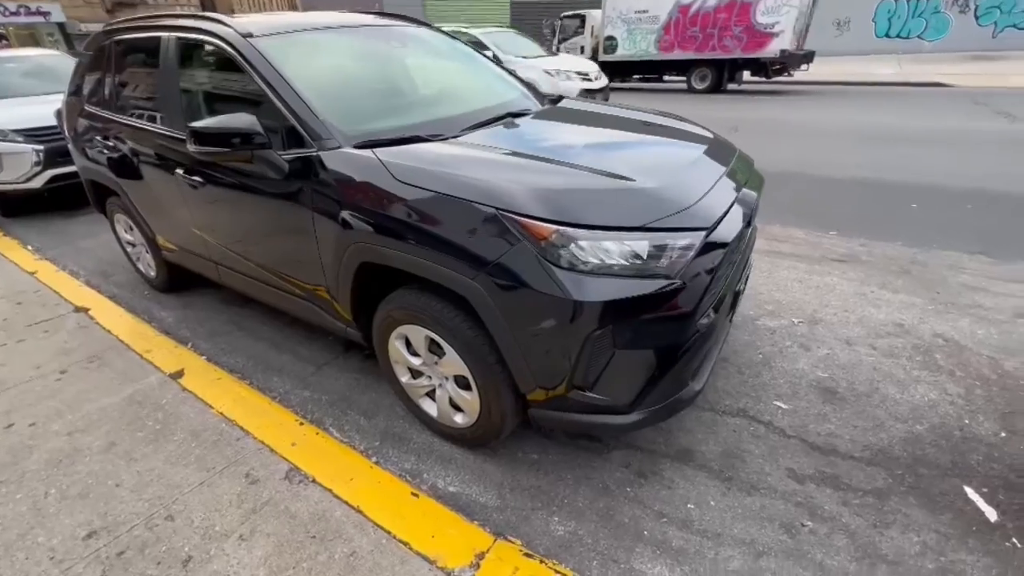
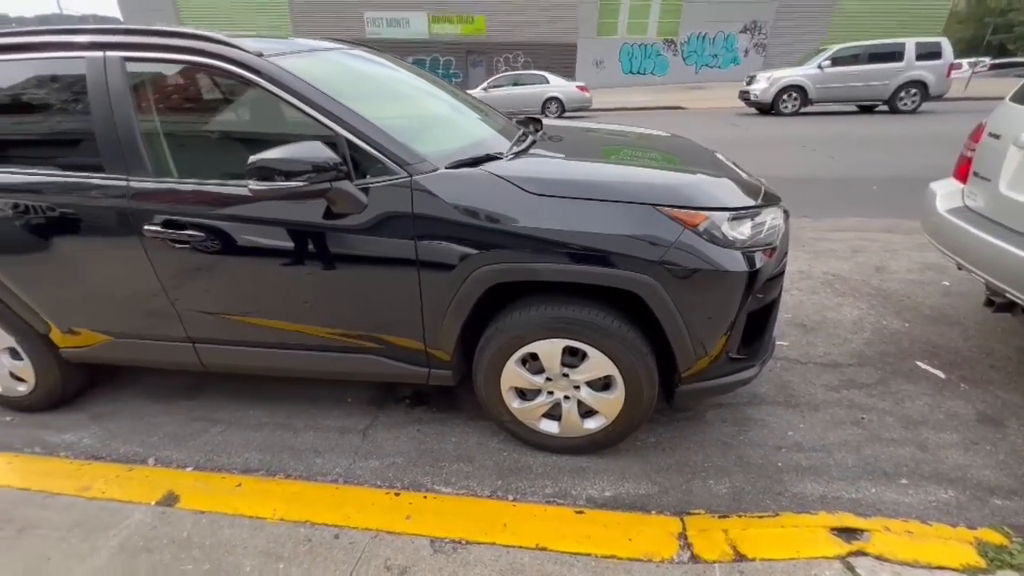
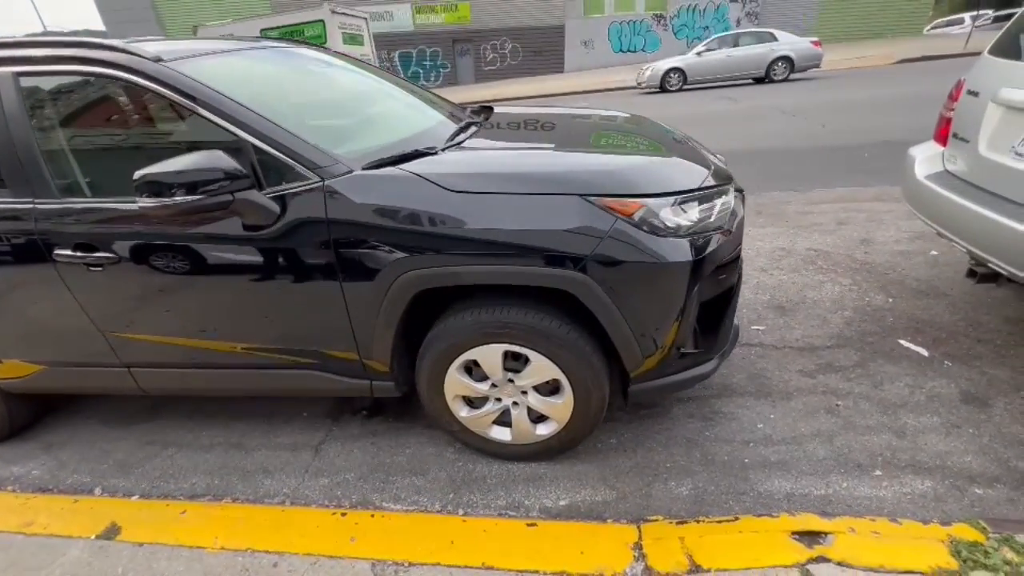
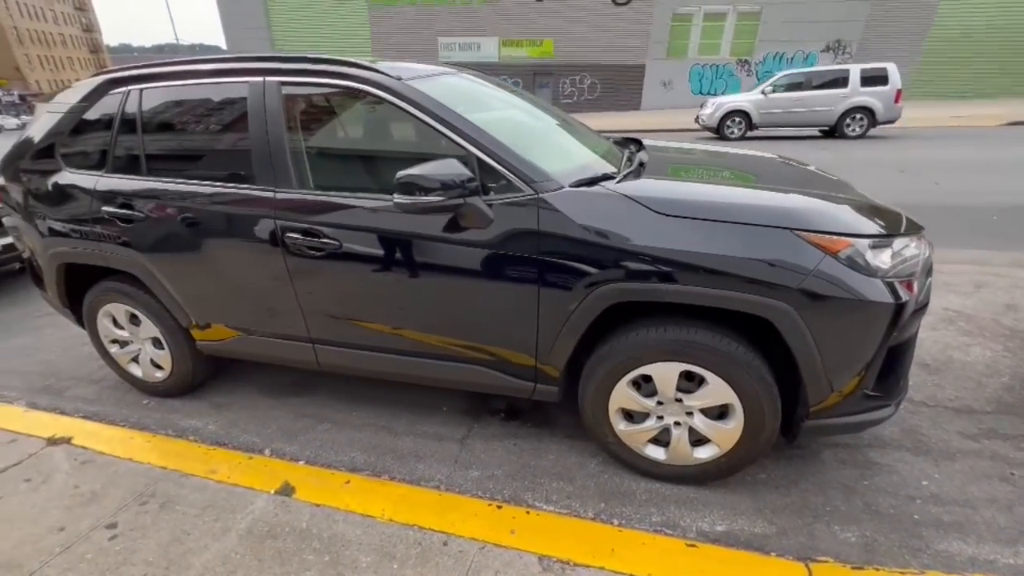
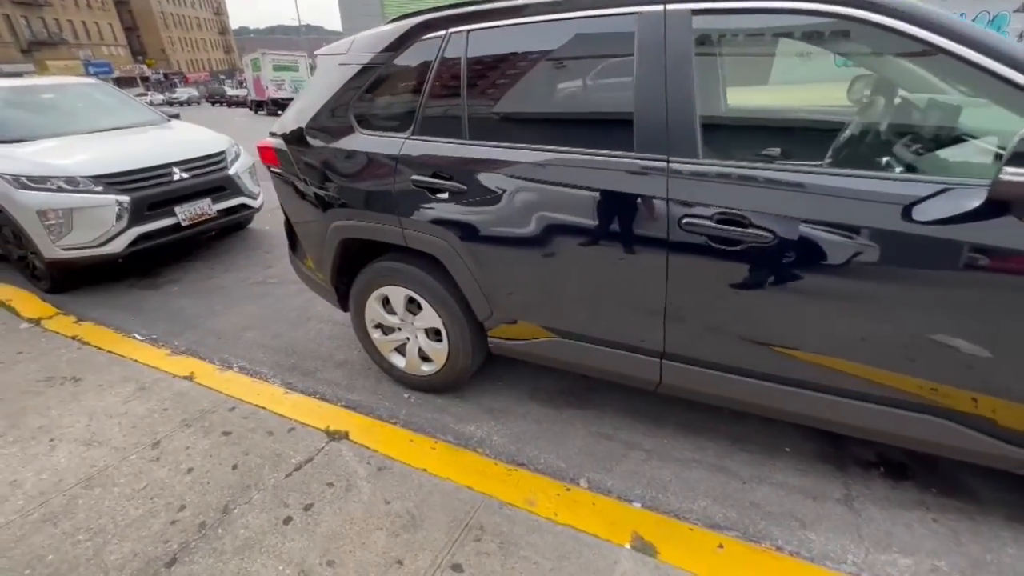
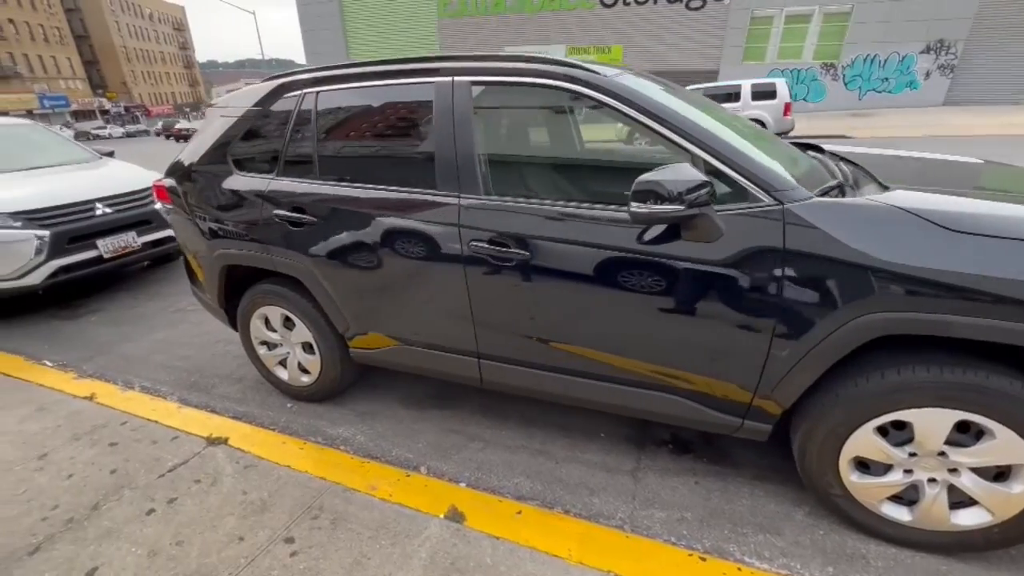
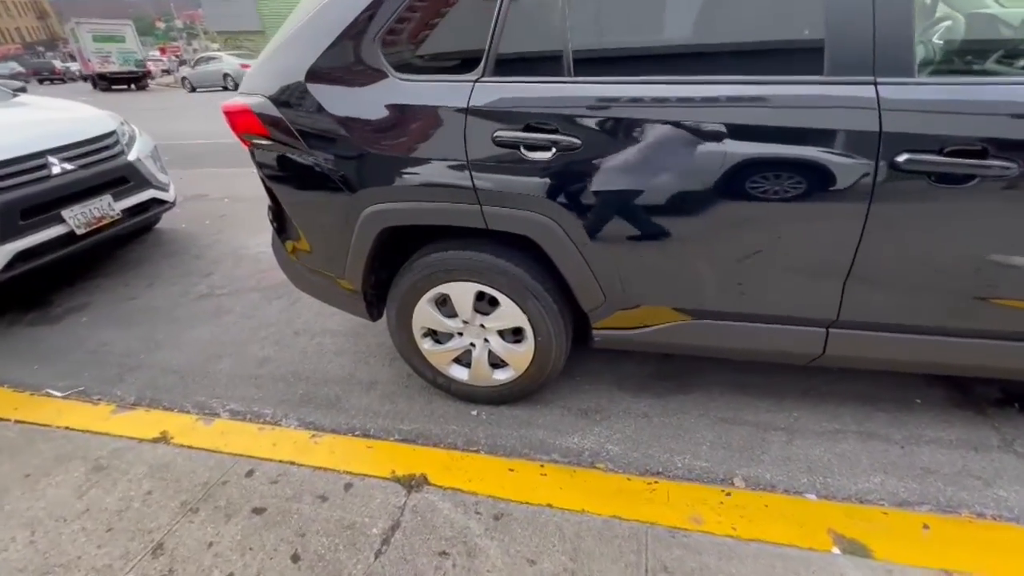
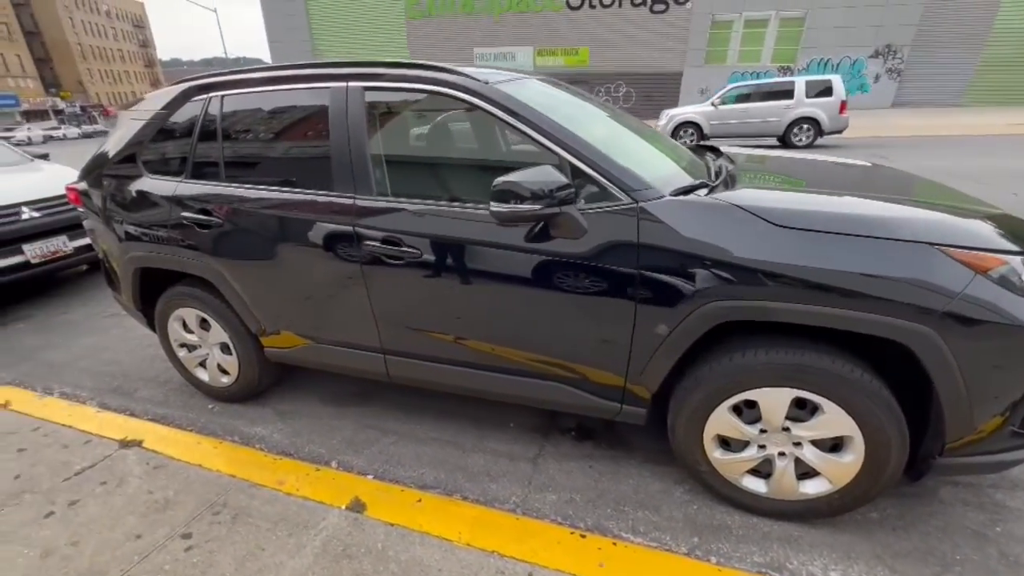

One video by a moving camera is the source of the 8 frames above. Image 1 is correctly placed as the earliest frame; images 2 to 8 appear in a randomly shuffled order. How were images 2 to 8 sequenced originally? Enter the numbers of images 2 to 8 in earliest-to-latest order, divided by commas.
3, 2, 4, 8, 6, 5, 7
